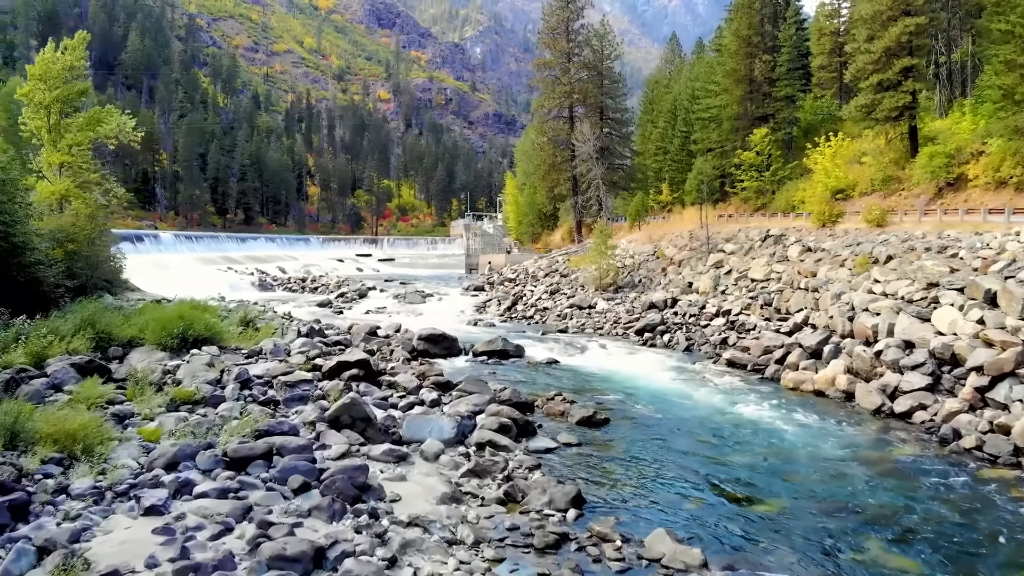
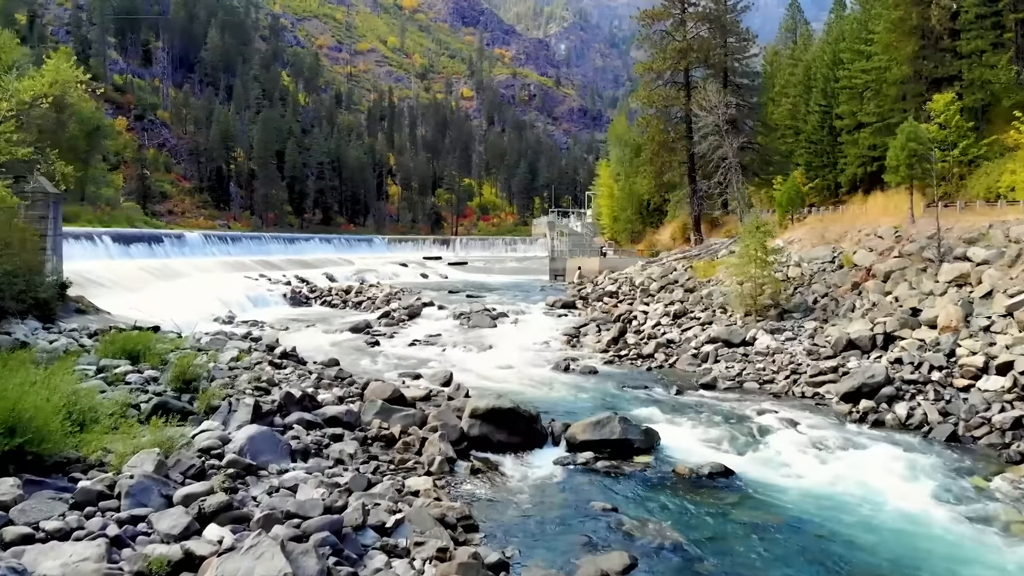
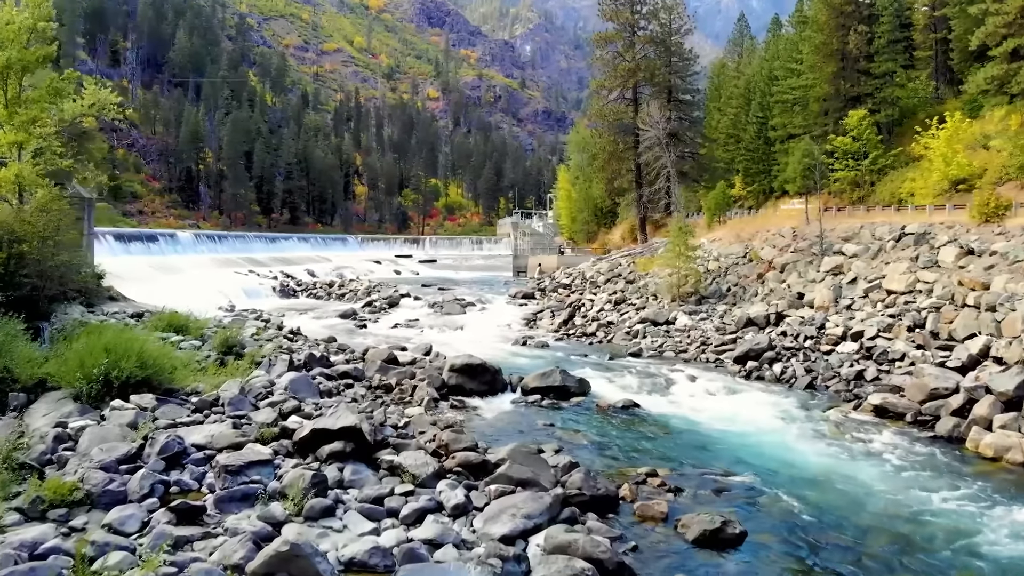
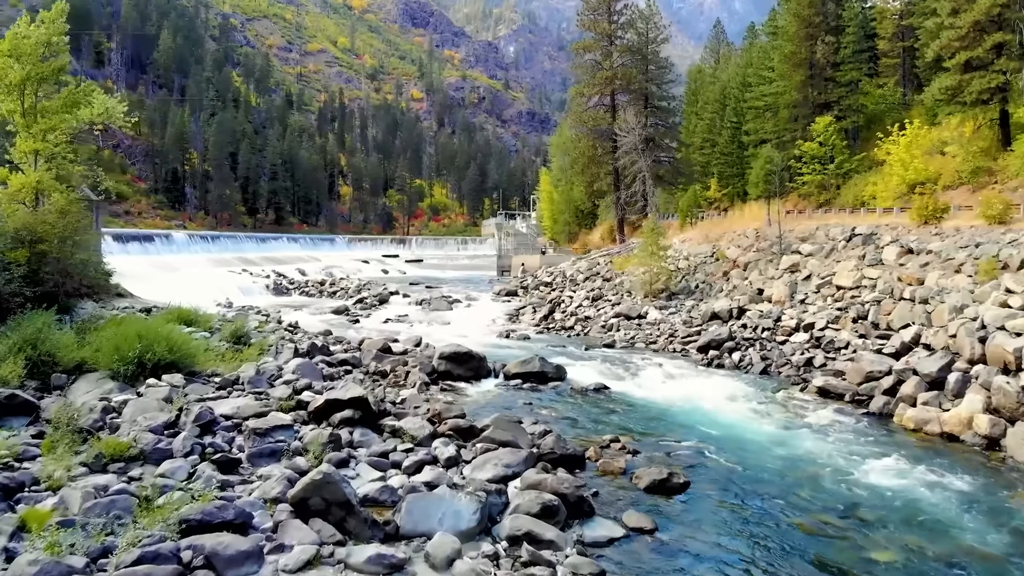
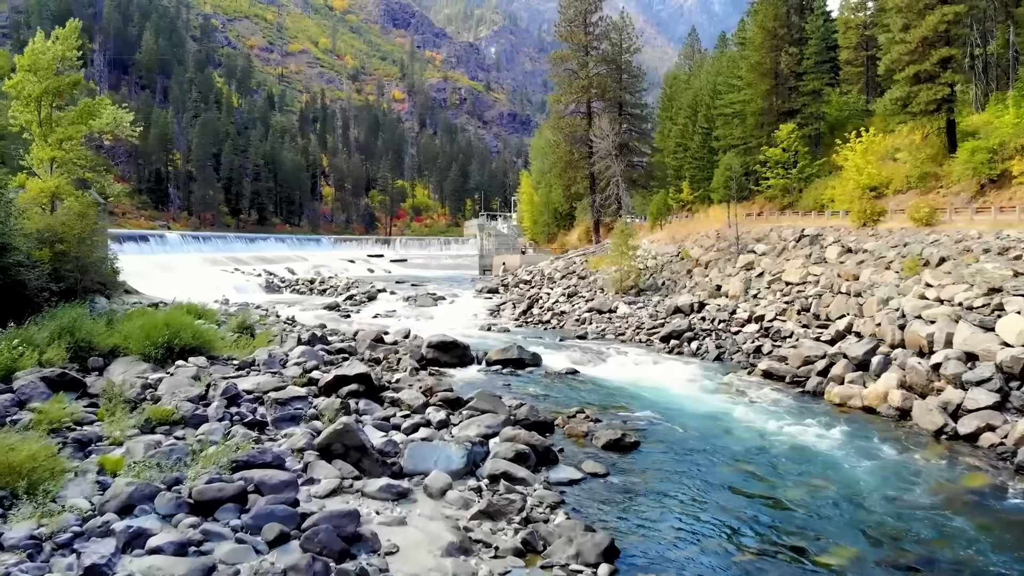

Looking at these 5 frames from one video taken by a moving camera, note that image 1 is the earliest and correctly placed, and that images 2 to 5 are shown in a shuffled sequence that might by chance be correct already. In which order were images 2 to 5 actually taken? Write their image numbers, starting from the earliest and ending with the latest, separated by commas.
5, 4, 3, 2
